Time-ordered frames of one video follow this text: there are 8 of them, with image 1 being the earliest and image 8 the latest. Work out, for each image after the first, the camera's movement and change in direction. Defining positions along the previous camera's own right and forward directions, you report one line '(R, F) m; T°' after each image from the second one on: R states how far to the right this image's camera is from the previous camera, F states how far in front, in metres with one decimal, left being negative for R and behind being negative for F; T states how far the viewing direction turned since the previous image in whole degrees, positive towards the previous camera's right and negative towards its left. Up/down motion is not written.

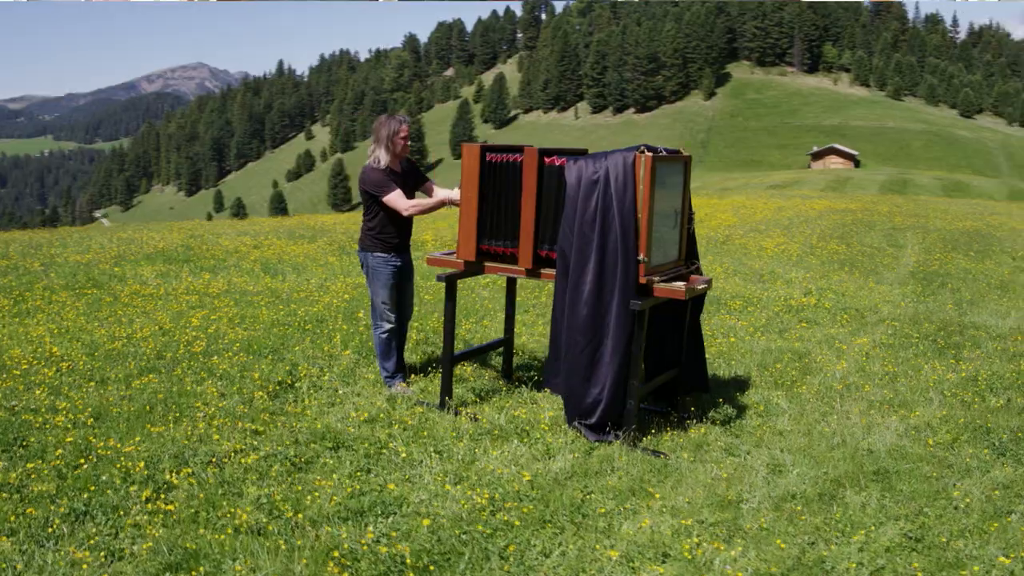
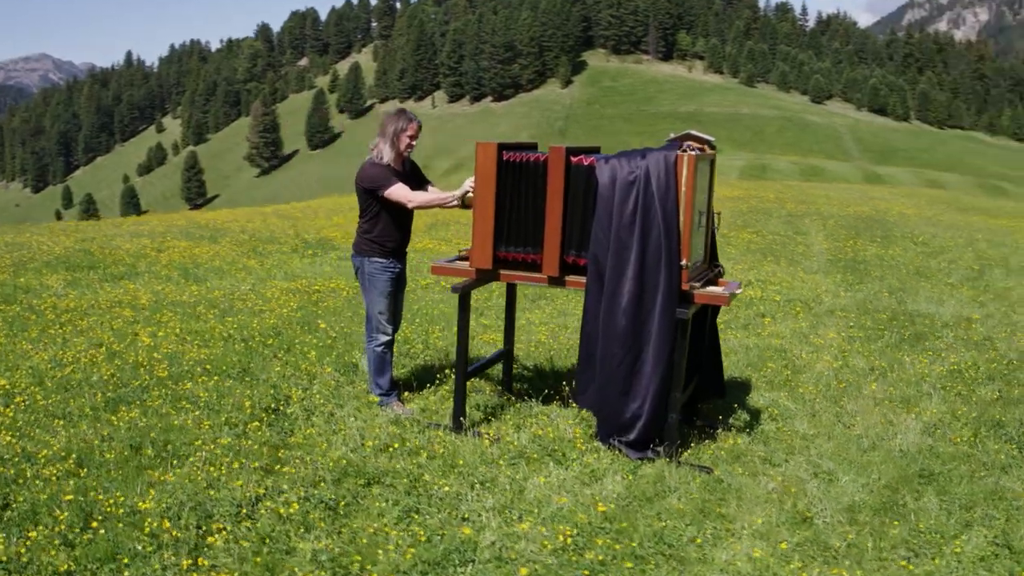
(-1.5, +0.8) m; +8°
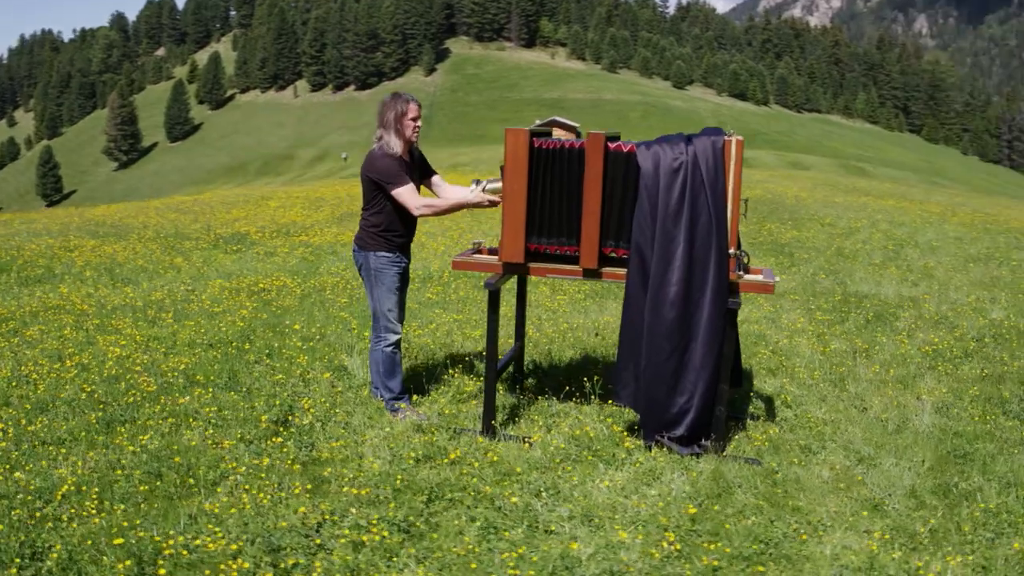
(-1.5, +0.5) m; +8°
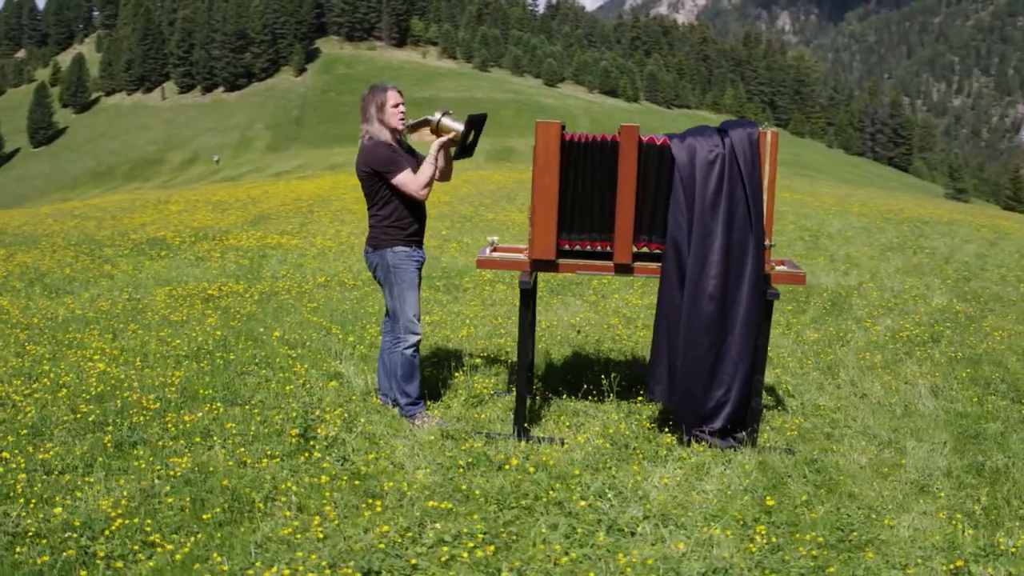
(-1.3, +0.3) m; +7°
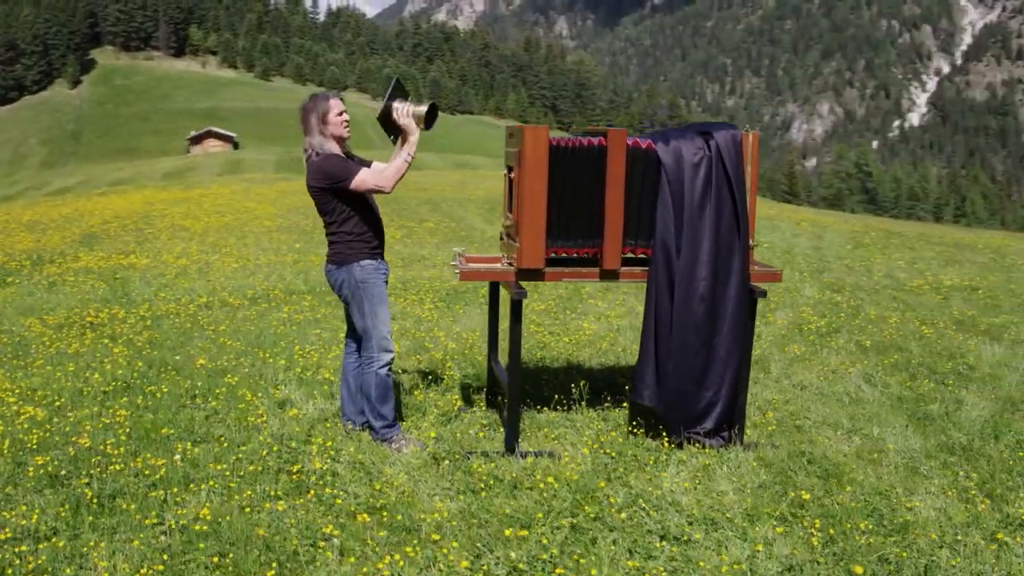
(-1.6, +0.4) m; +12°
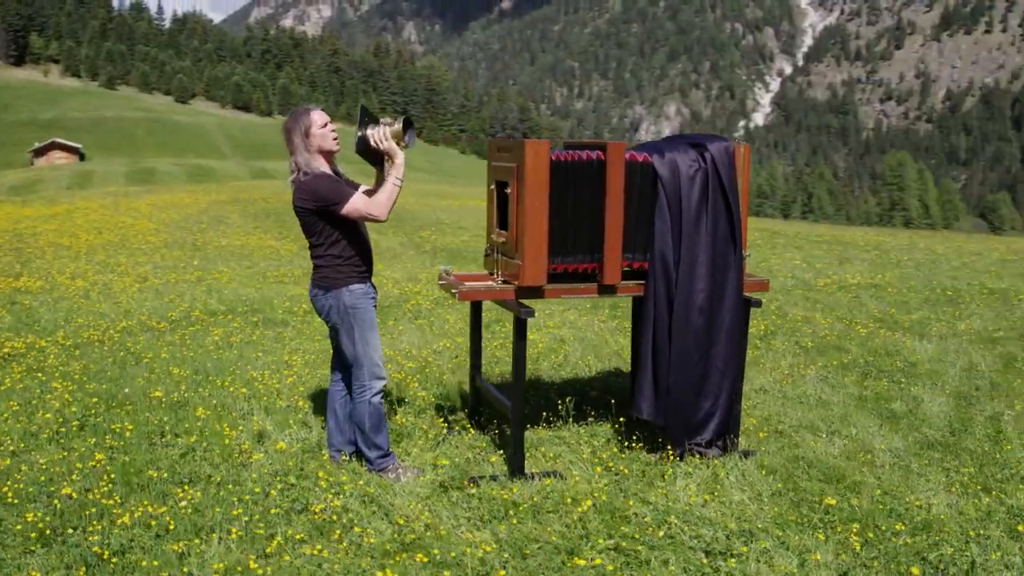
(-1.2, +0.2) m; +8°
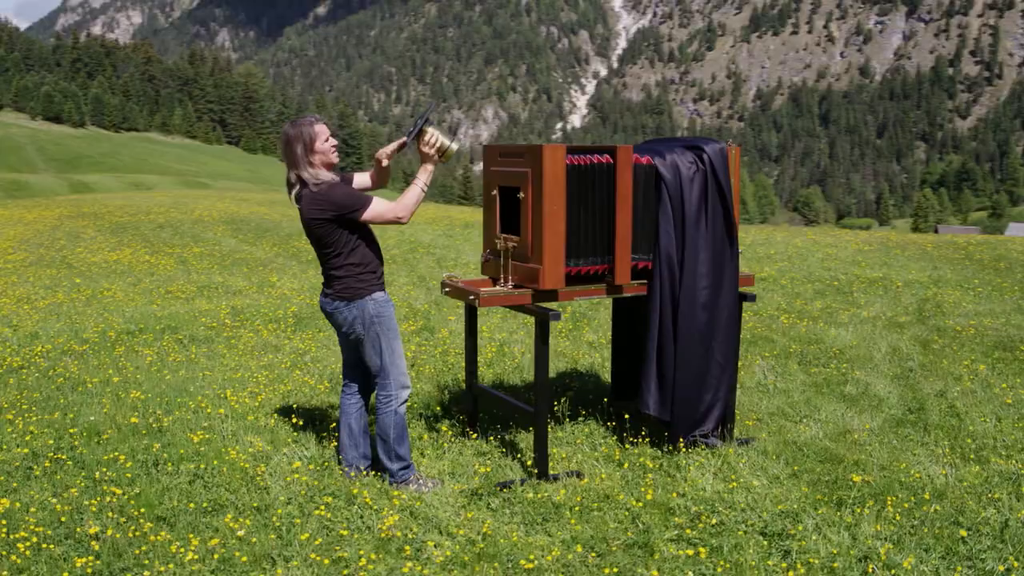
(-1.6, +0.1) m; +10°
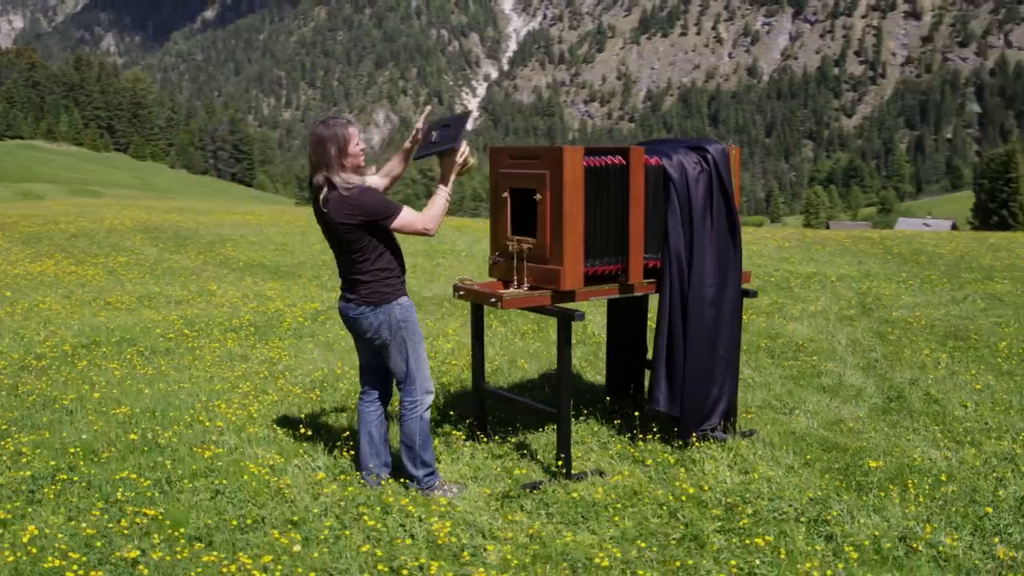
(-1.0, 0.0) m; +6°
